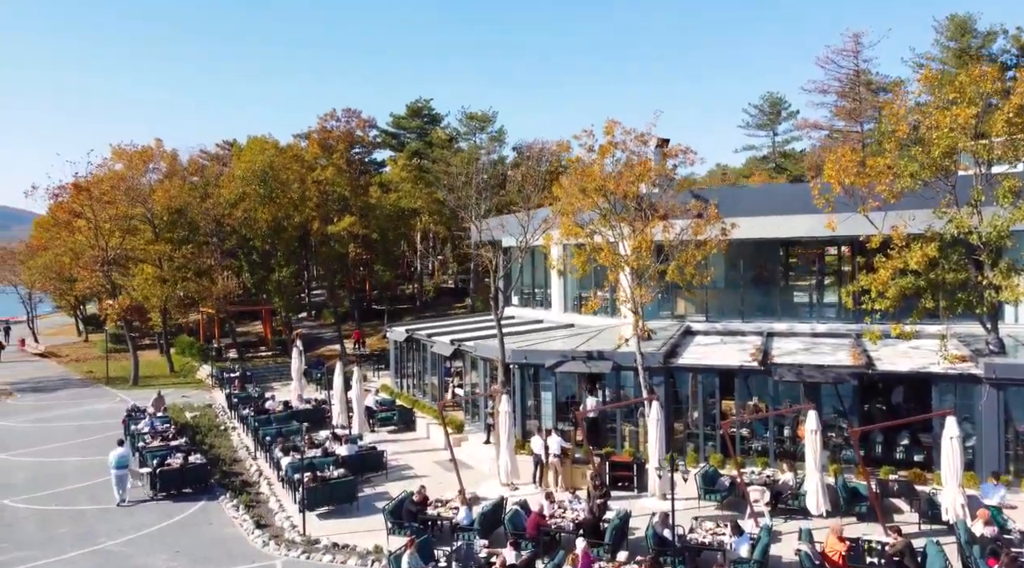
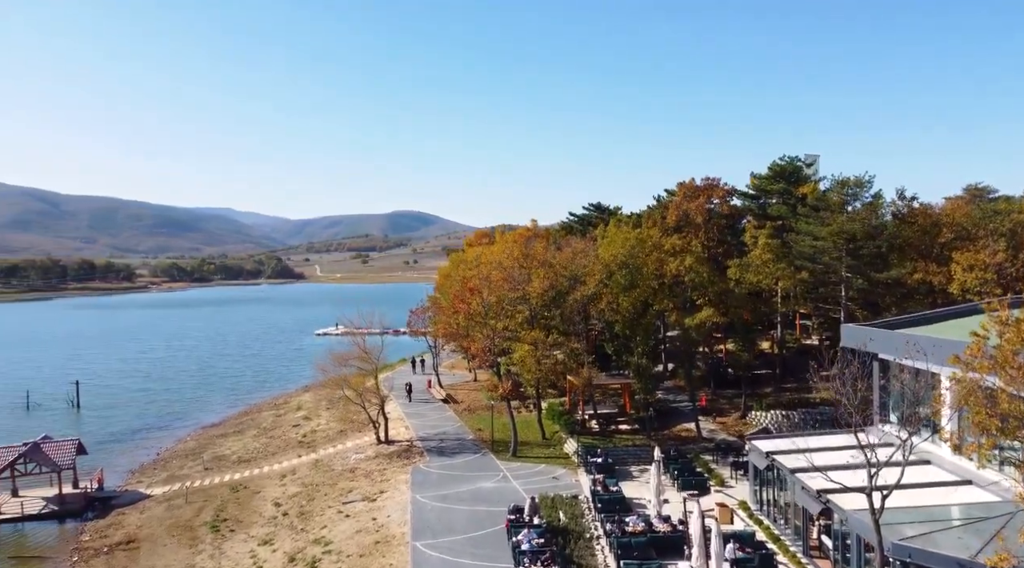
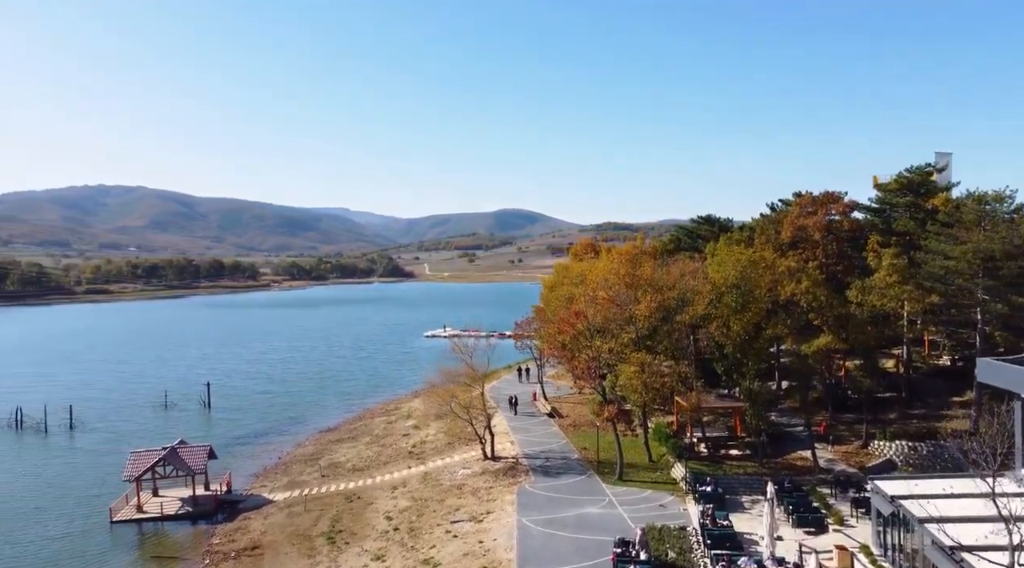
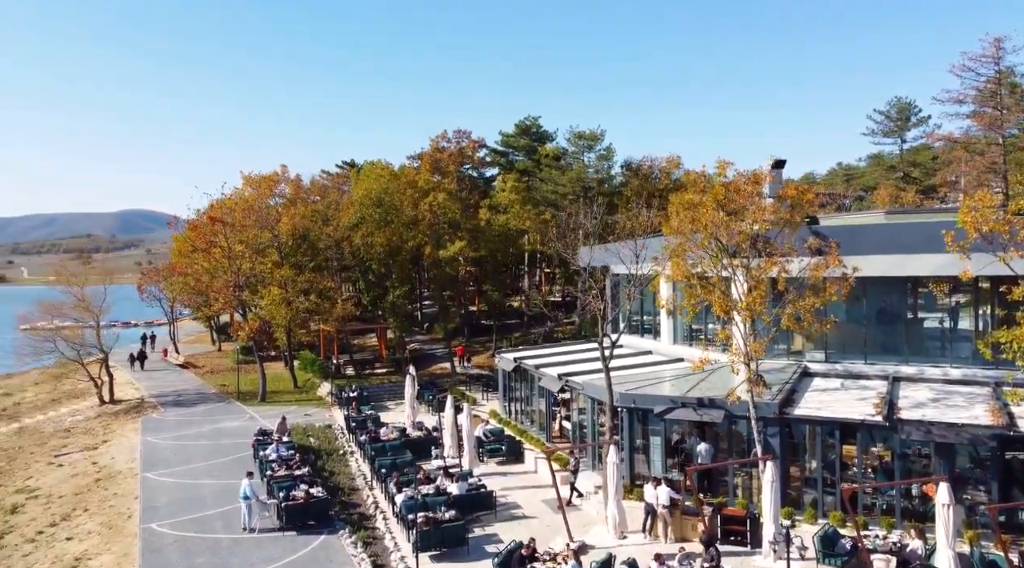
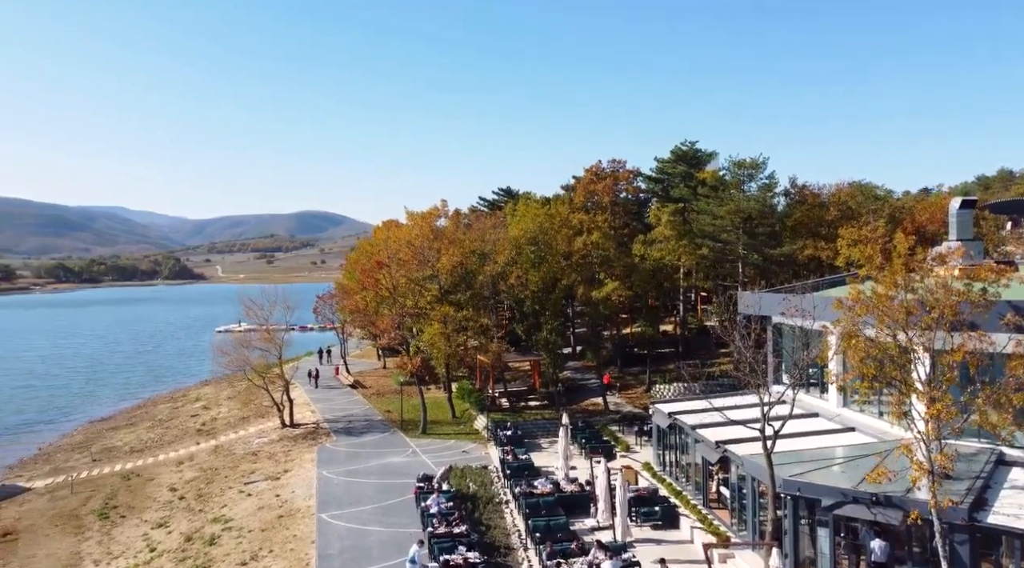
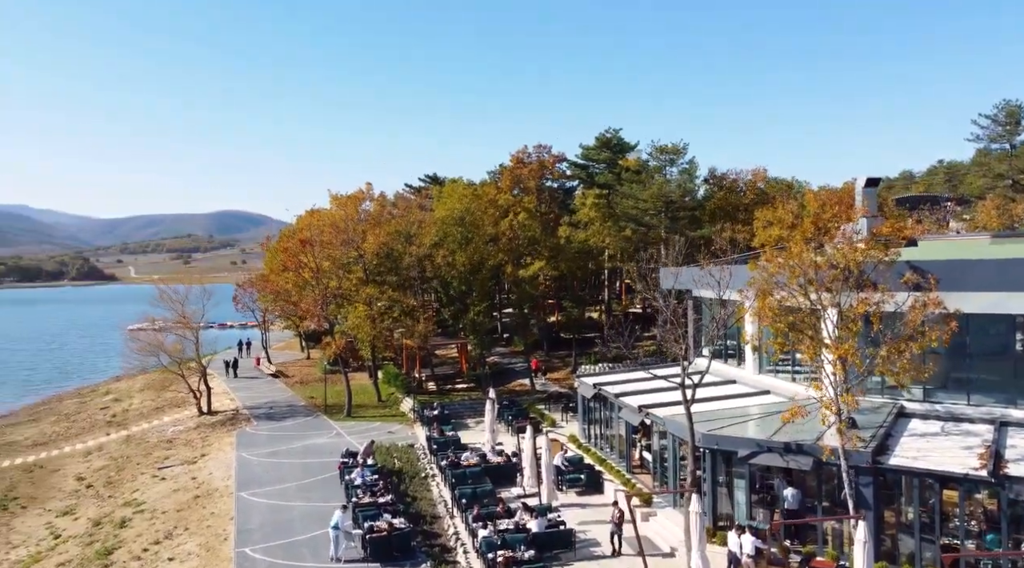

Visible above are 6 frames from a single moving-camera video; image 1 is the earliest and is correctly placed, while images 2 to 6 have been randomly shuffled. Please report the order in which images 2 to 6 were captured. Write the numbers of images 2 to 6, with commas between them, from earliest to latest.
4, 6, 5, 2, 3
